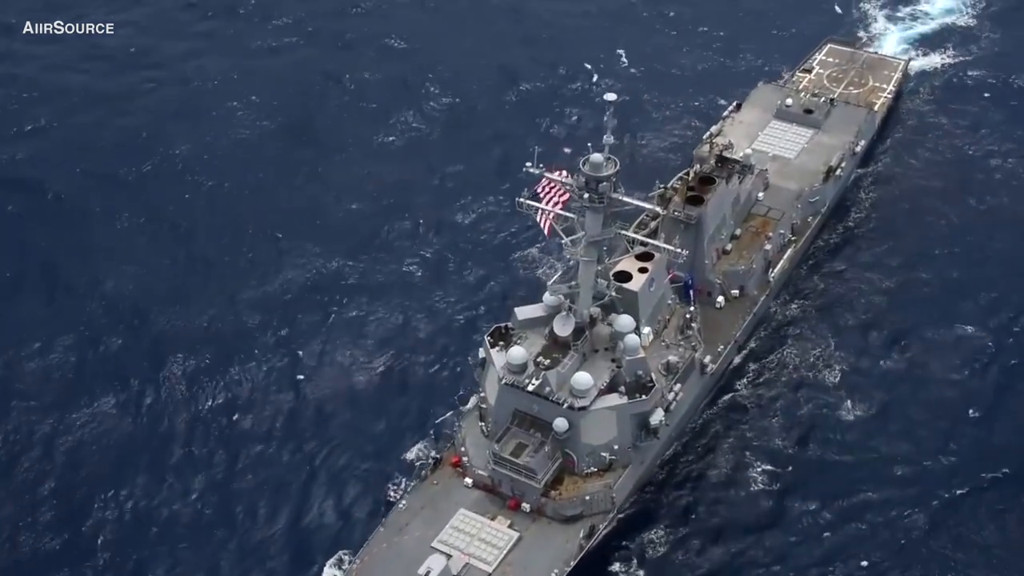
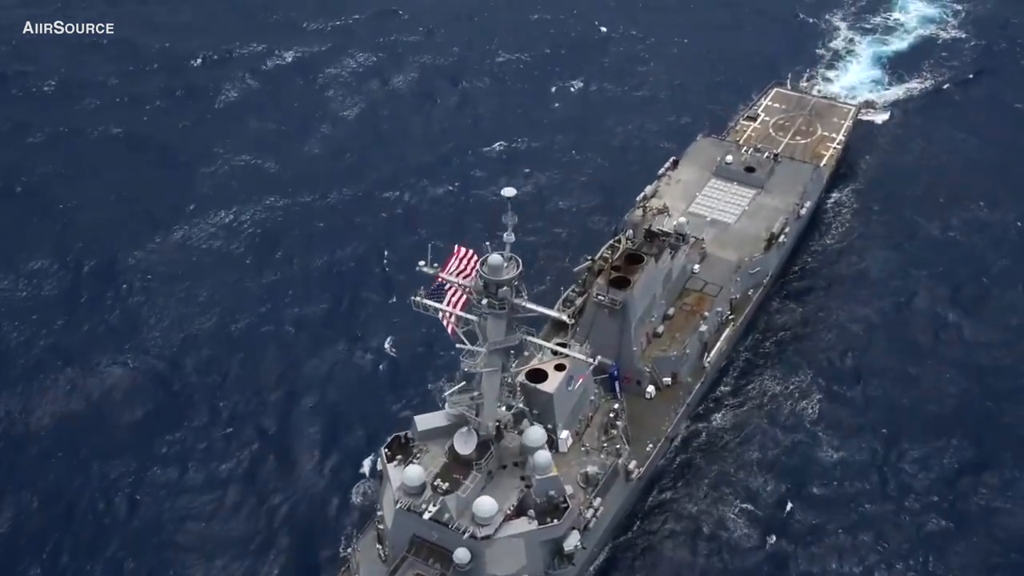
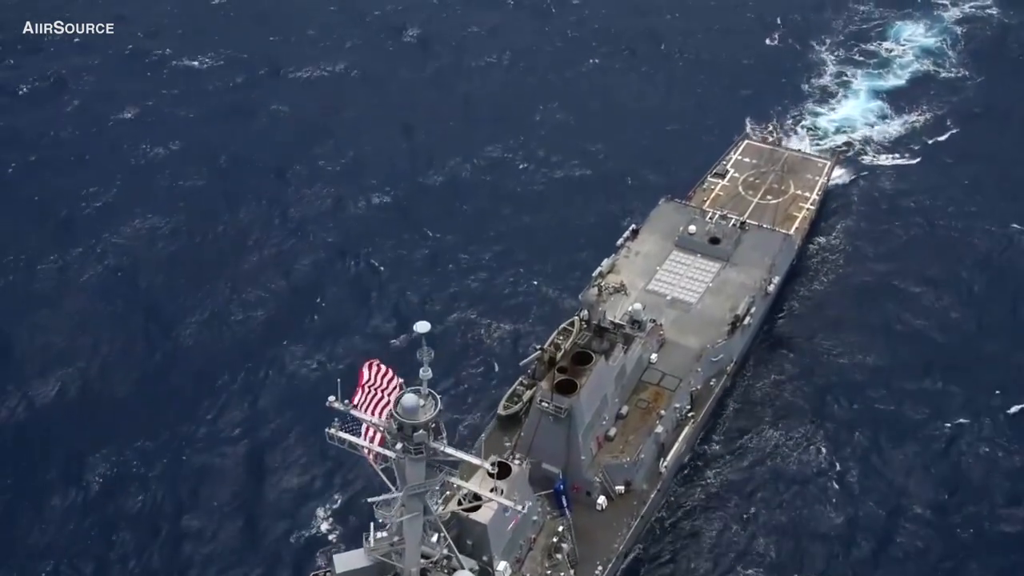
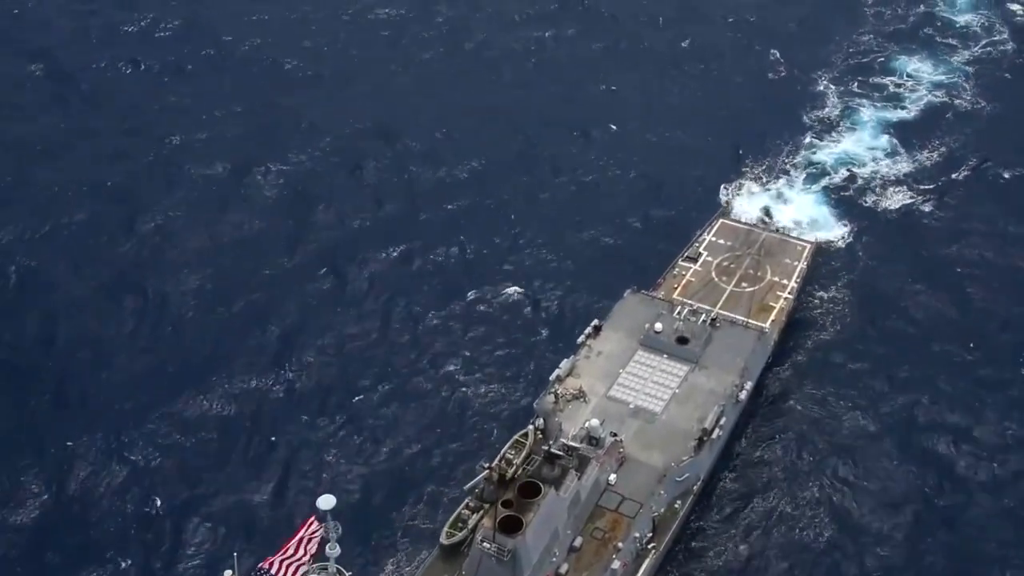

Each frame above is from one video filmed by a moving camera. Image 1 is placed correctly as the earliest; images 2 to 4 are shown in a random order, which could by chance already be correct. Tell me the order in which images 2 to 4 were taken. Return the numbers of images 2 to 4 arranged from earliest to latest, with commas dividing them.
2, 3, 4
